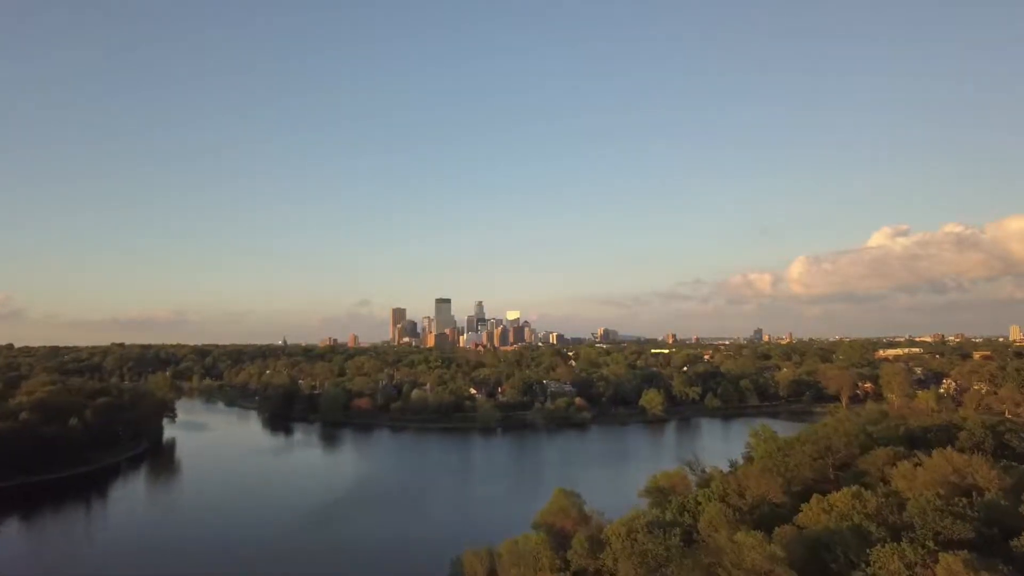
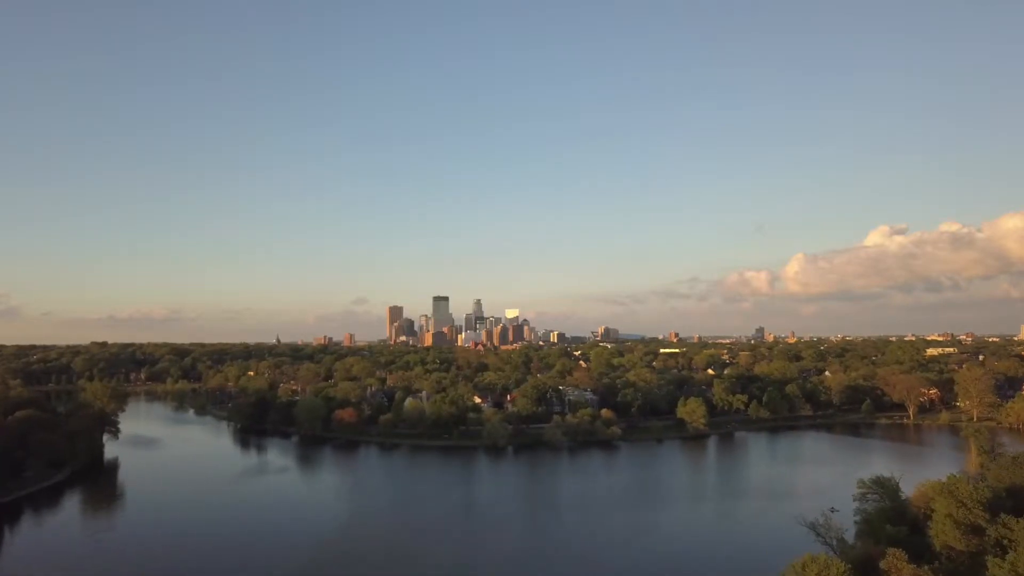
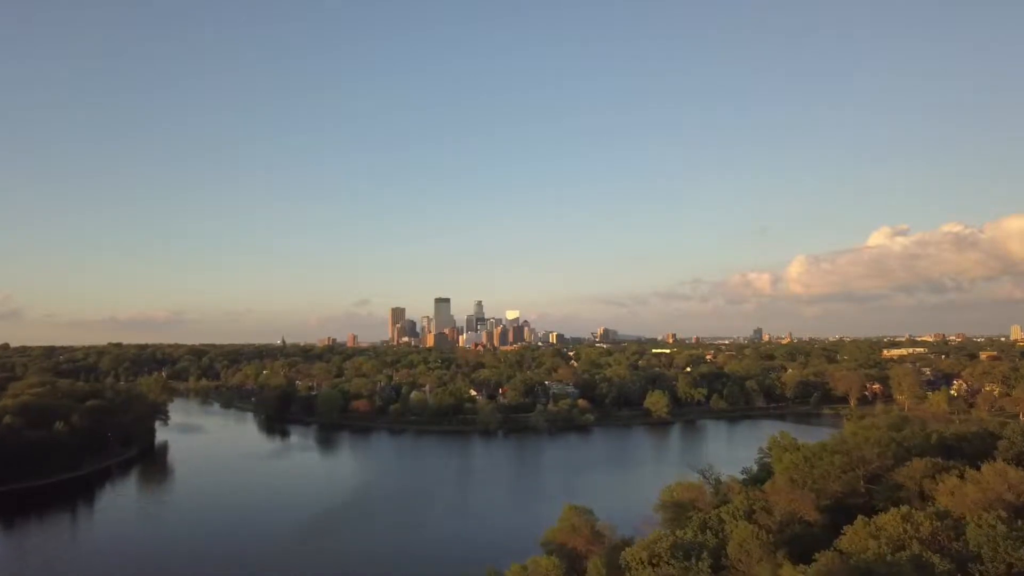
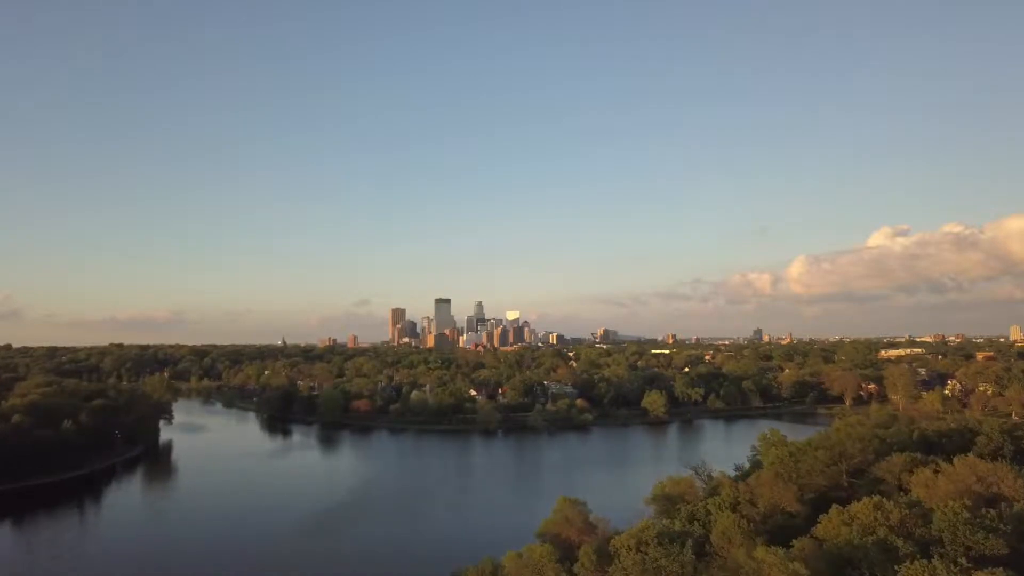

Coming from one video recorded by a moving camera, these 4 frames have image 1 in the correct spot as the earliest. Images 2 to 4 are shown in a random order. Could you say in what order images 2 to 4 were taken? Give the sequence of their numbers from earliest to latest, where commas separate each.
4, 3, 2
